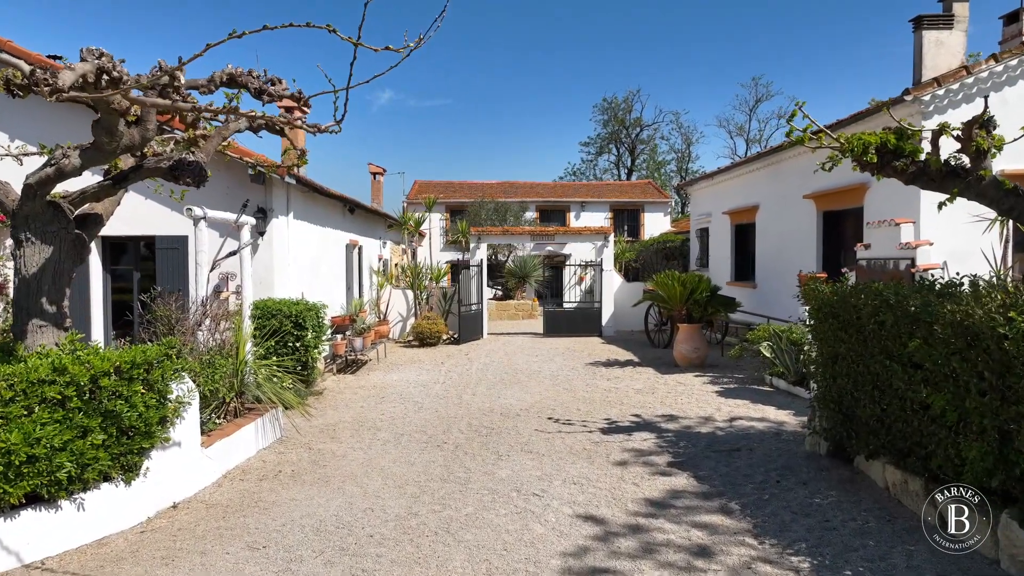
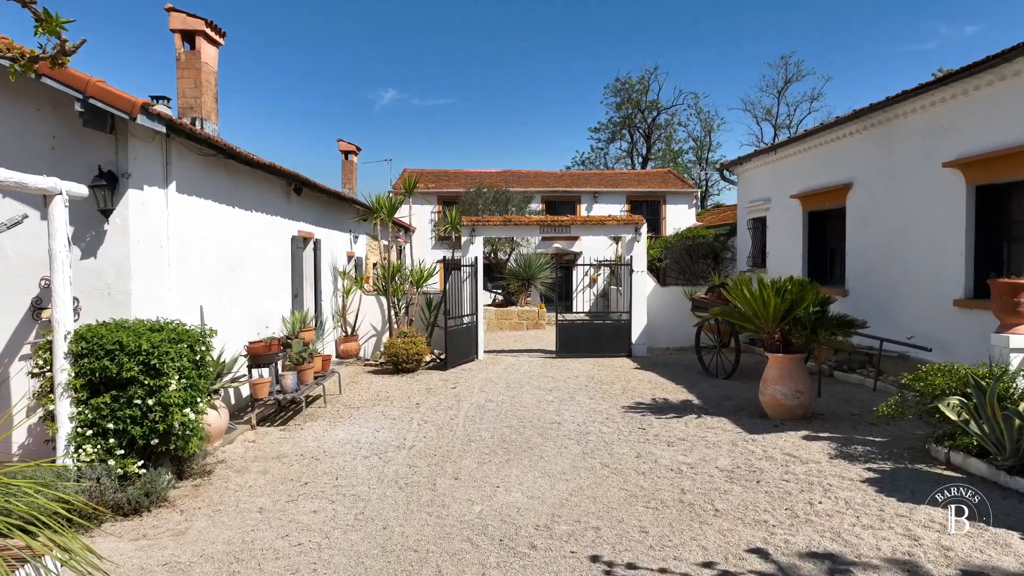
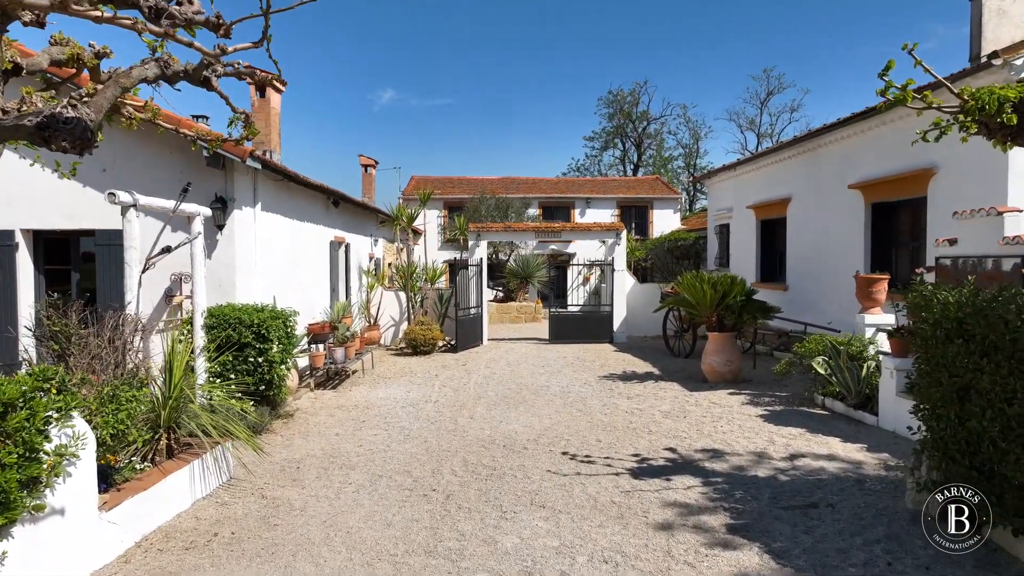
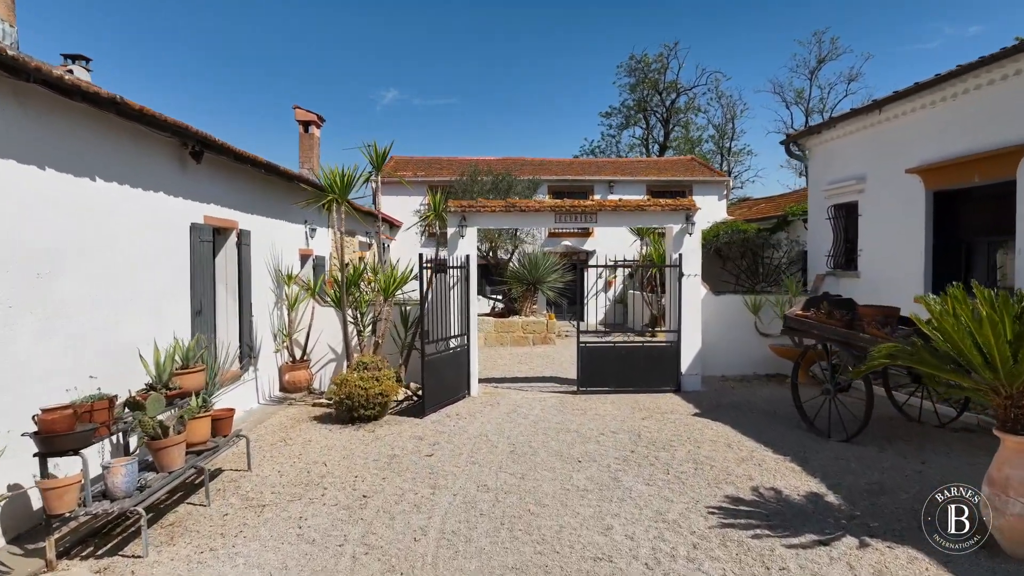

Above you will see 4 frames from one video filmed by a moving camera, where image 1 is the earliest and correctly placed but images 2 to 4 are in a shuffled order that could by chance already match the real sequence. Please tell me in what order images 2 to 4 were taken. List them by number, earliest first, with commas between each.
3, 2, 4
